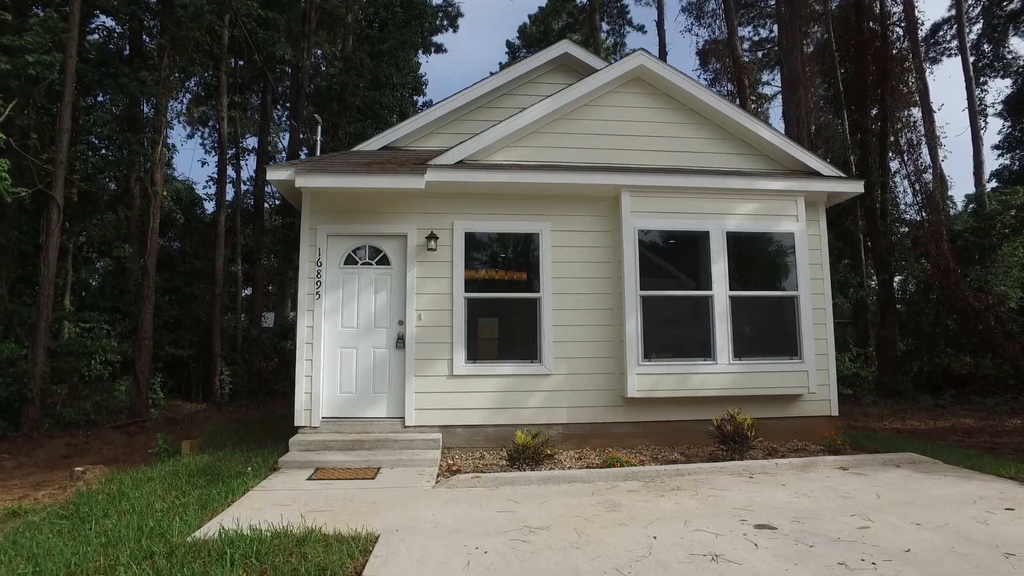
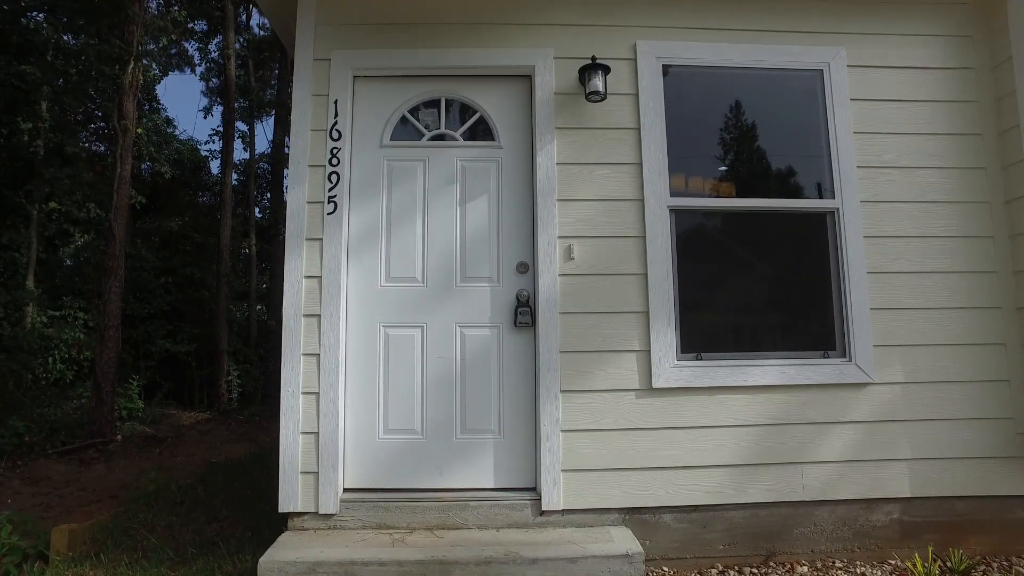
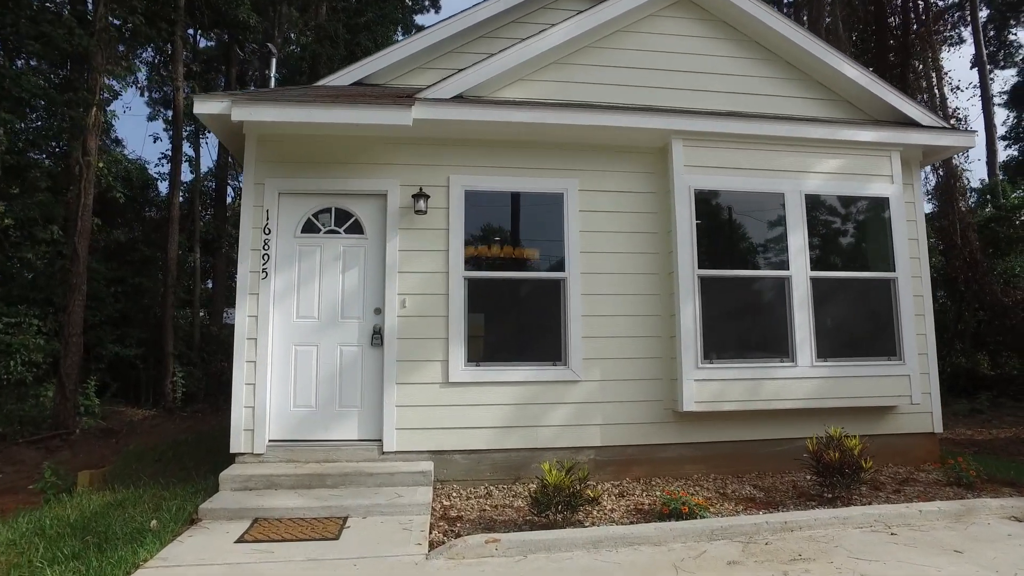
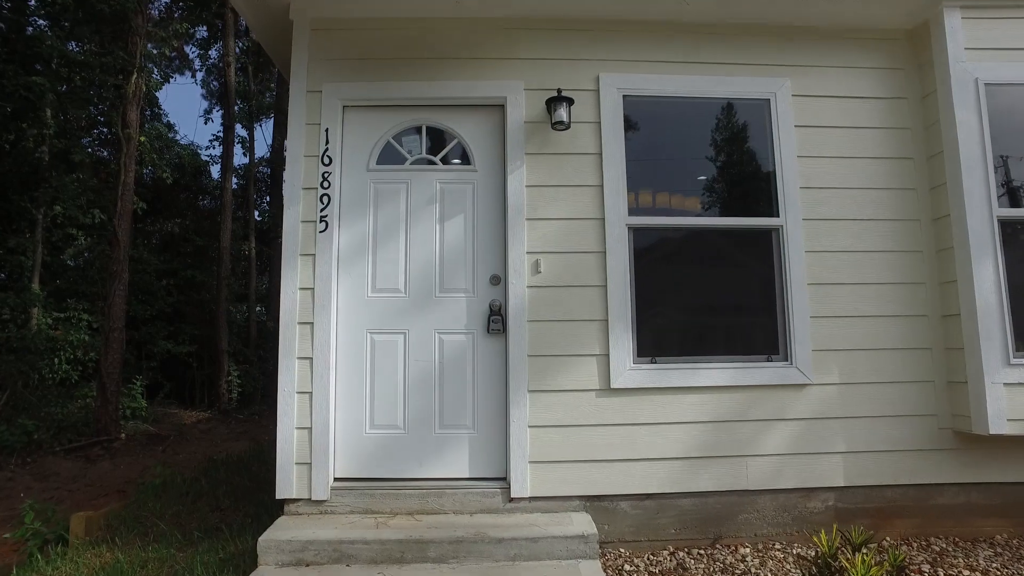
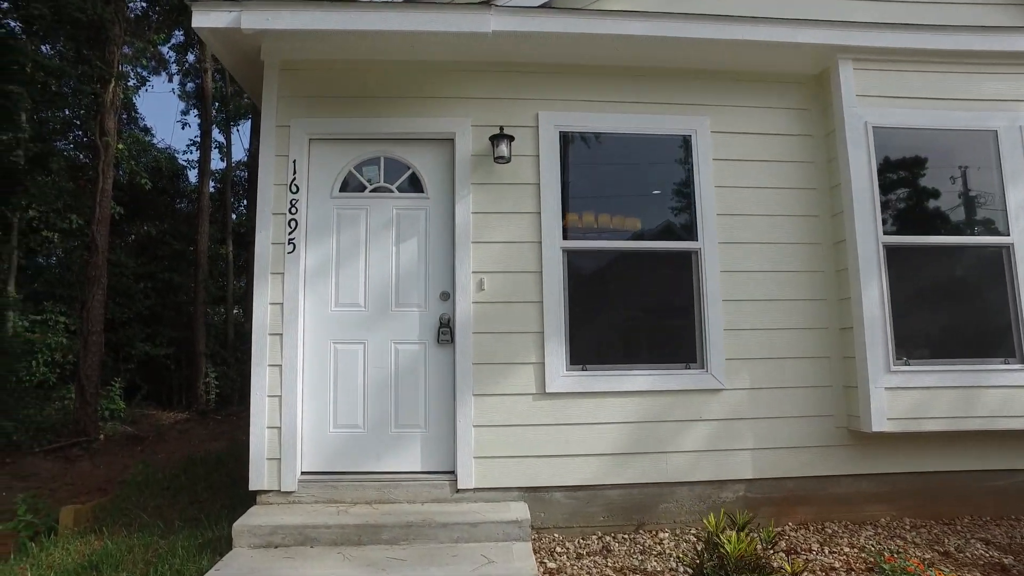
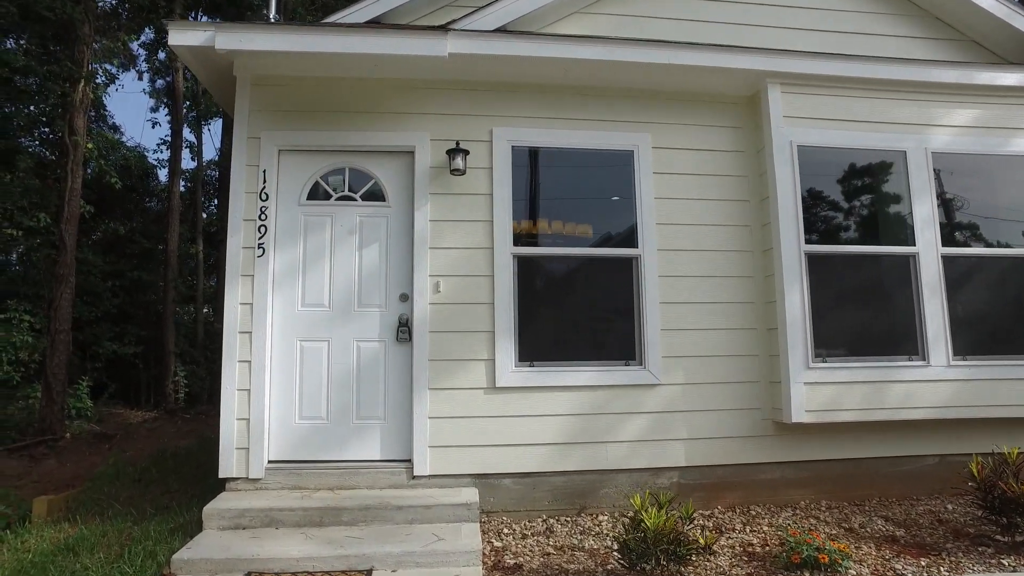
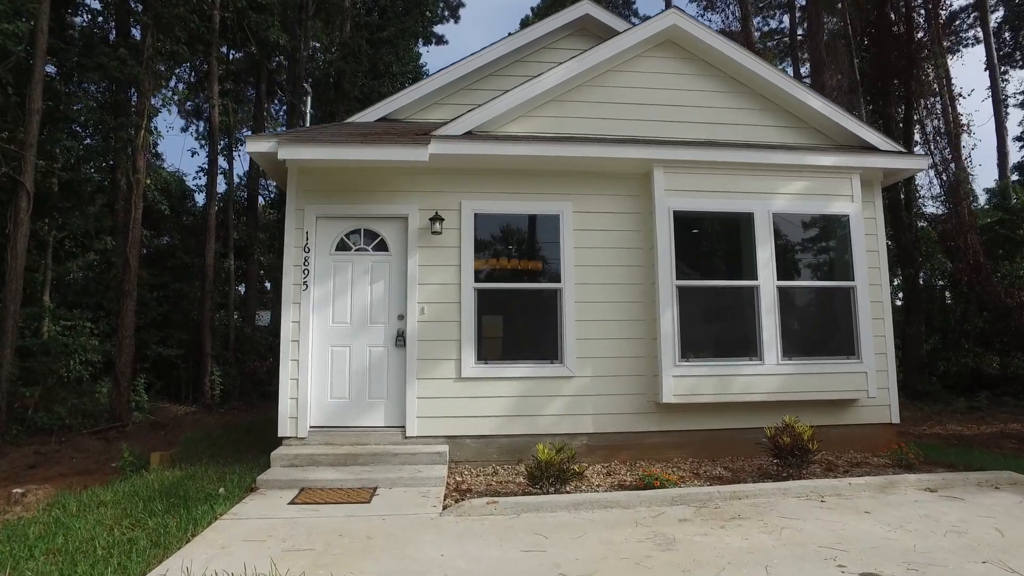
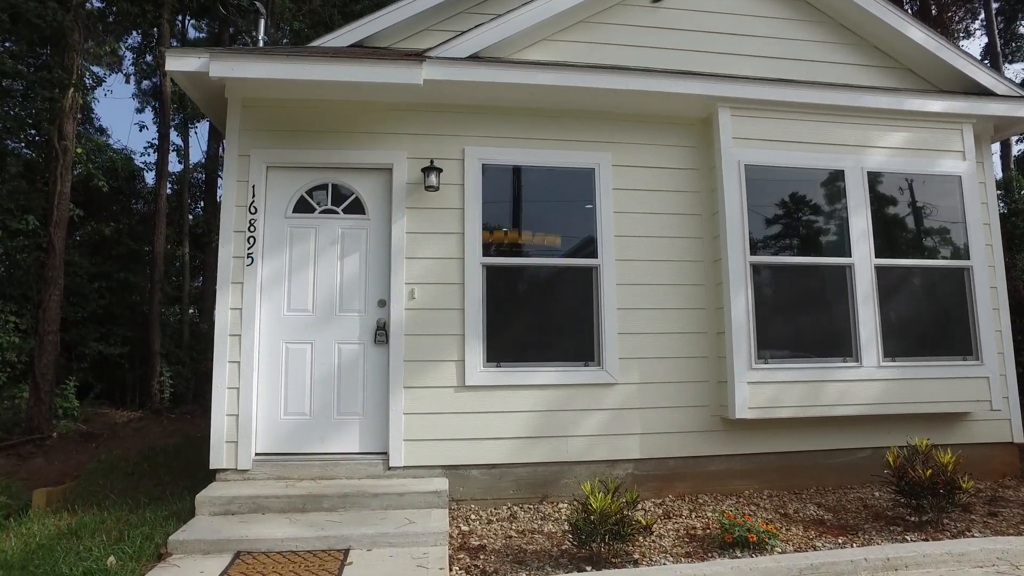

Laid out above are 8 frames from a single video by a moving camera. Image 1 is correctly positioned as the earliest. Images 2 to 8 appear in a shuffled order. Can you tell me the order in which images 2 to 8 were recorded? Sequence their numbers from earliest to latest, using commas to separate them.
7, 3, 8, 6, 5, 4, 2
